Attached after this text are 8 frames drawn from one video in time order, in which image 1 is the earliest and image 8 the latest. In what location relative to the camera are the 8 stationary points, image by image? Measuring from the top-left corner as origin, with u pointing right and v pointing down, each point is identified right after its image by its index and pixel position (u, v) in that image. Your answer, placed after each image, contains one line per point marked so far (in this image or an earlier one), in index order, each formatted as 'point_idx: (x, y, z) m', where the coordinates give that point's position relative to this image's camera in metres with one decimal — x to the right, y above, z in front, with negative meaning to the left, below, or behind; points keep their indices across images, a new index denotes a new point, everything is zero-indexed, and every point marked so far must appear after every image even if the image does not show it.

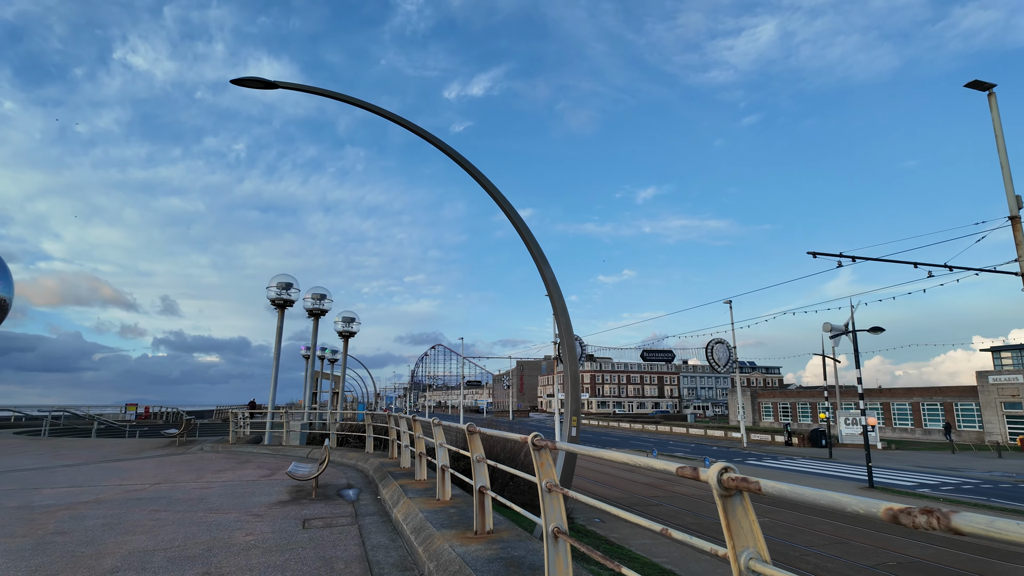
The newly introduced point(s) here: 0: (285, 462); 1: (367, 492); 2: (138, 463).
0: (-4.7, -3.6, +12.3) m
1: (-2.1, -2.9, +8.6) m
2: (-8.1, -3.8, +12.9) m
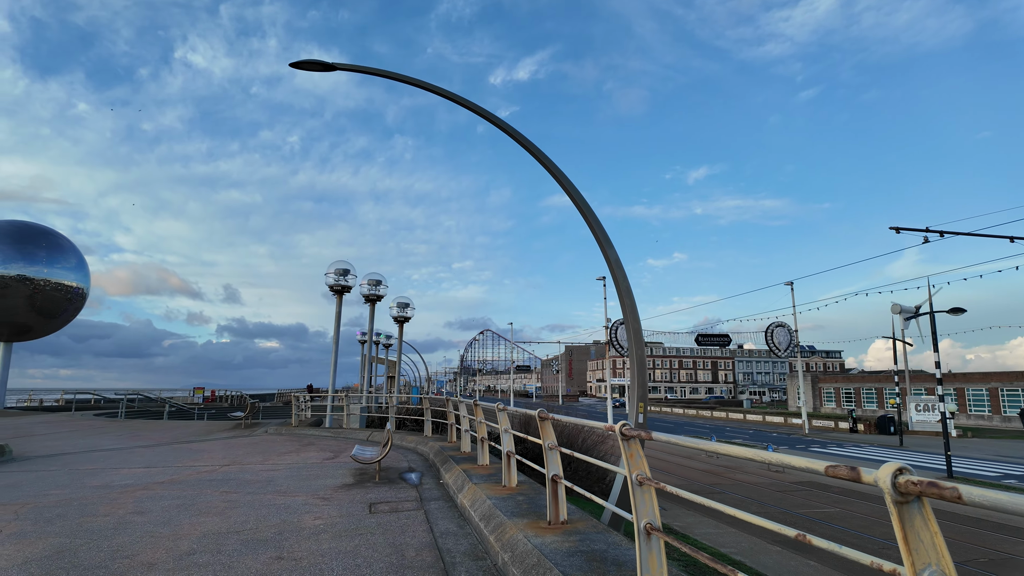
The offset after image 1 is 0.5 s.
0: (-3.4, -3.3, +12.4) m
1: (-1.2, -2.7, +8.6) m
2: (-6.8, -3.5, +13.4) m
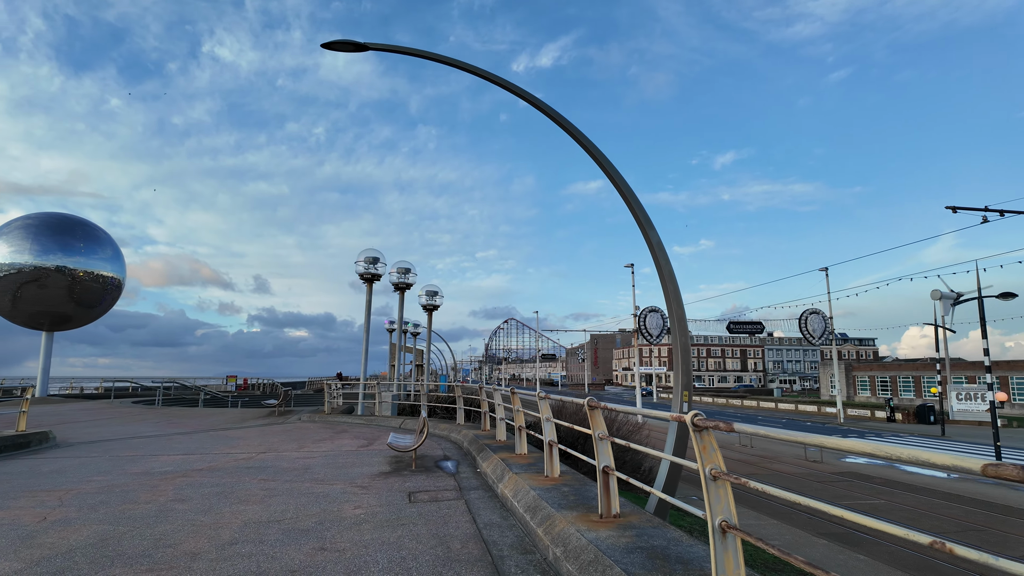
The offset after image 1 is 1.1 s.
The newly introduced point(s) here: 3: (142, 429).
0: (-2.8, -3.0, +12.4) m
1: (-0.7, -2.5, +8.4) m
2: (-6.1, -3.2, +13.5) m
3: (-8.5, -3.2, +13.7) m
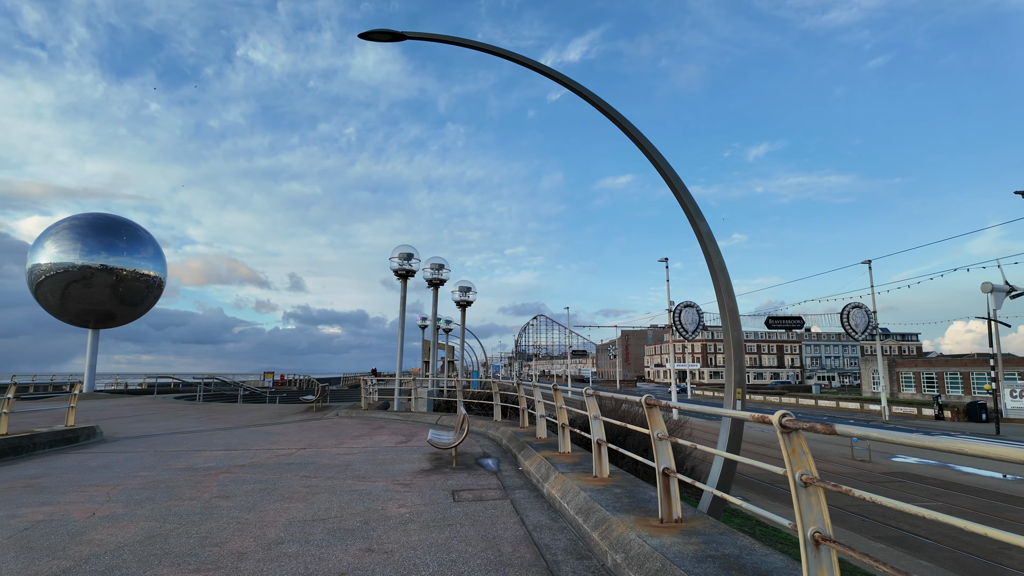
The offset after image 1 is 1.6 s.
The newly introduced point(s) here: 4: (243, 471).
0: (-2.0, -2.9, +12.3) m
1: (-0.1, -2.4, +8.3) m
2: (-5.2, -3.2, +13.6) m
3: (-7.6, -3.2, +13.9) m
4: (-3.5, -2.4, +7.9) m
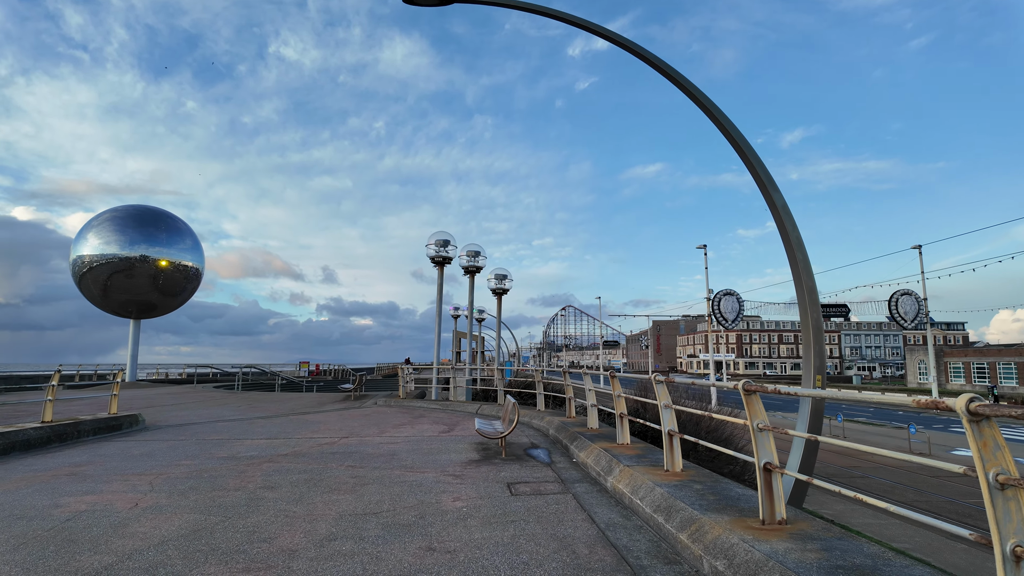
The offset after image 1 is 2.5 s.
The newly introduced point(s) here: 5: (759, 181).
0: (-1.1, -2.6, +12.0) m
1: (+0.6, -2.2, +7.8) m
2: (-4.3, -2.9, +13.4) m
3: (-6.7, -2.9, +13.8) m
4: (-2.9, -2.2, +7.6) m
5: (+2.7, +1.2, +6.5) m
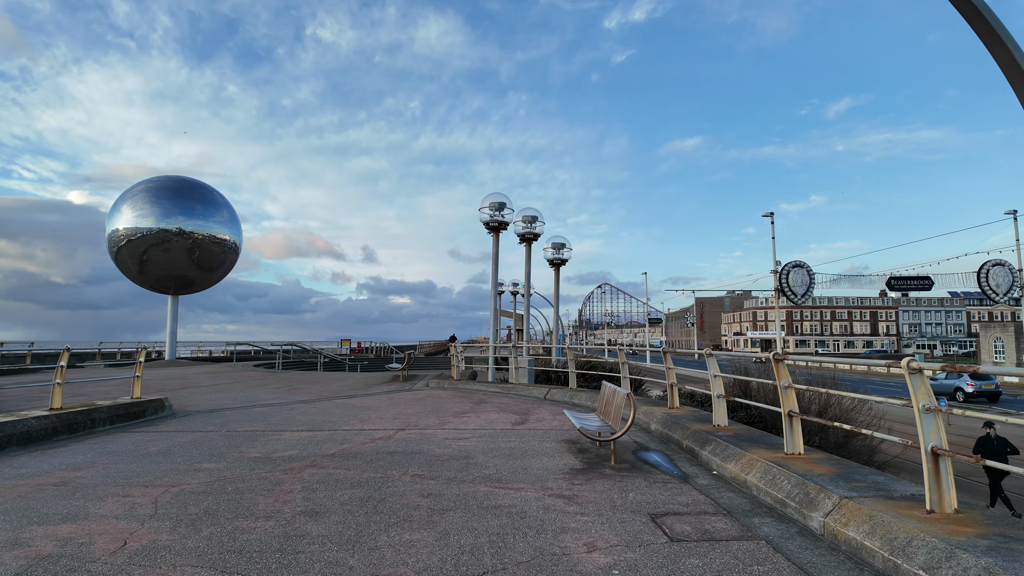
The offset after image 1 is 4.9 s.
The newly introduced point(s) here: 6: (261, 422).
0: (+0.3, -2.0, +10.2) m
1: (+1.7, -1.7, +5.9) m
2: (-2.8, -2.2, +11.8) m
3: (-5.2, -2.2, +12.4) m
4: (-1.8, -1.8, +5.9) m
5: (+3.7, +1.6, +4.4) m
6: (-3.8, -2.0, +8.9) m
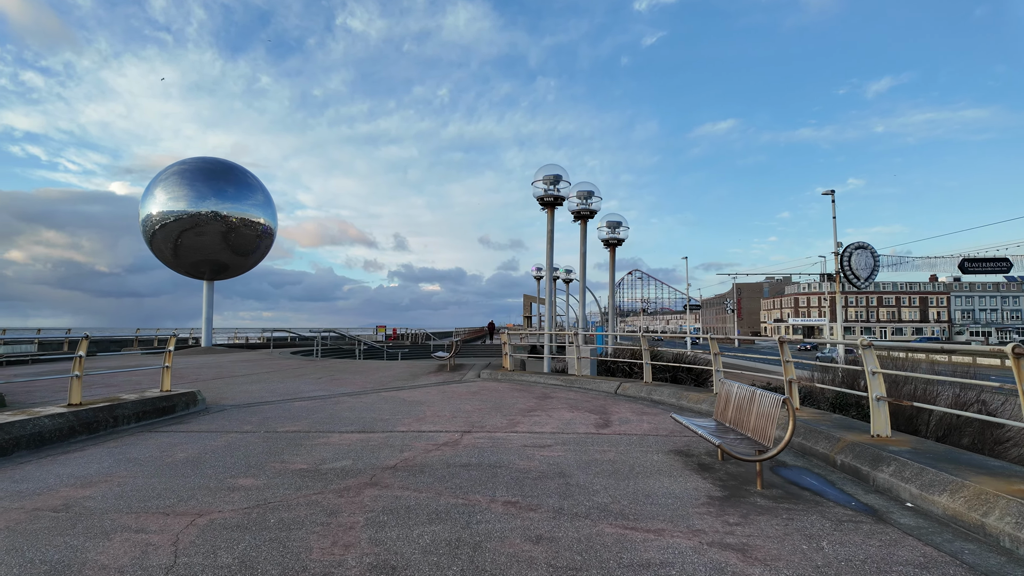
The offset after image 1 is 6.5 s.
0: (+1.4, -1.7, +8.9) m
1: (+2.6, -1.5, +4.5) m
2: (-1.6, -1.9, +10.6) m
3: (-4.0, -1.9, +11.3) m
4: (-0.9, -1.5, +4.7) m
5: (+4.5, +1.8, +2.8) m
6: (-2.7, -1.7, +7.8) m
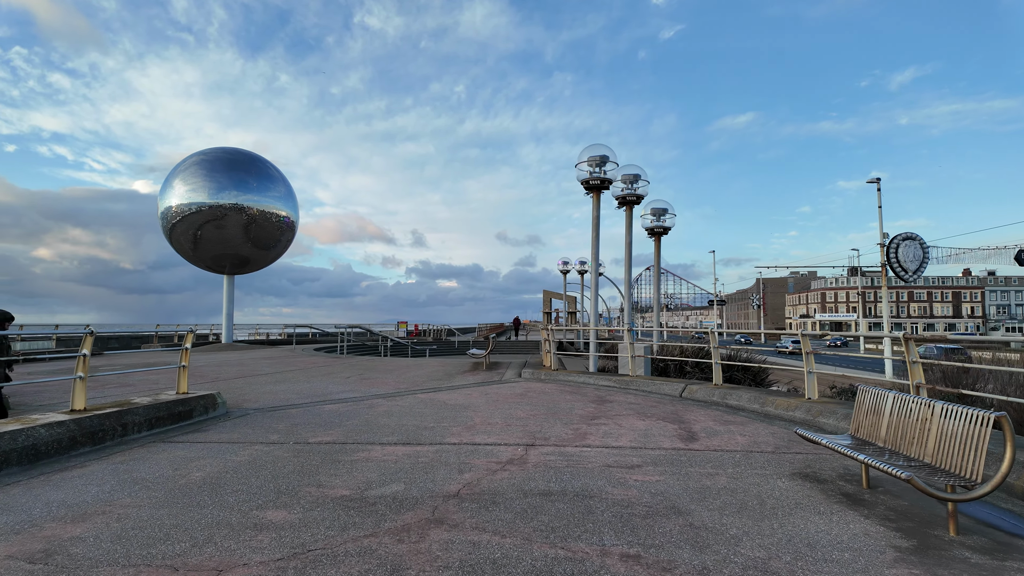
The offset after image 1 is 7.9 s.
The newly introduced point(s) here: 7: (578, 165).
0: (+2.1, -1.6, +7.8) m
1: (+3.2, -1.4, +3.4) m
2: (-0.8, -1.7, +9.6) m
3: (-3.1, -1.7, +10.4) m
4: (-0.2, -1.4, +3.6) m
5: (+5.0, +1.9, +1.6) m
6: (-2.0, -1.6, +6.8) m
7: (+1.4, +2.6, +12.7) m
